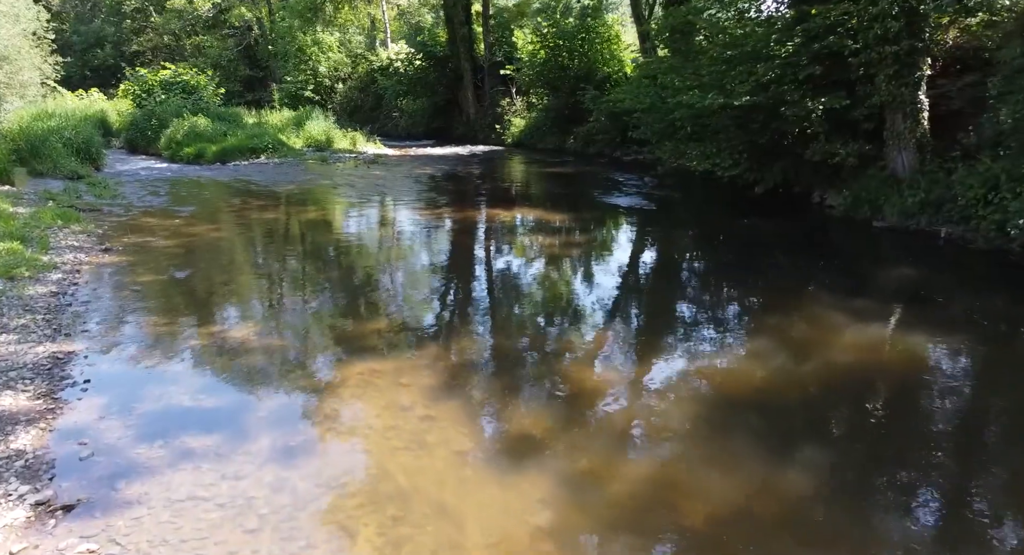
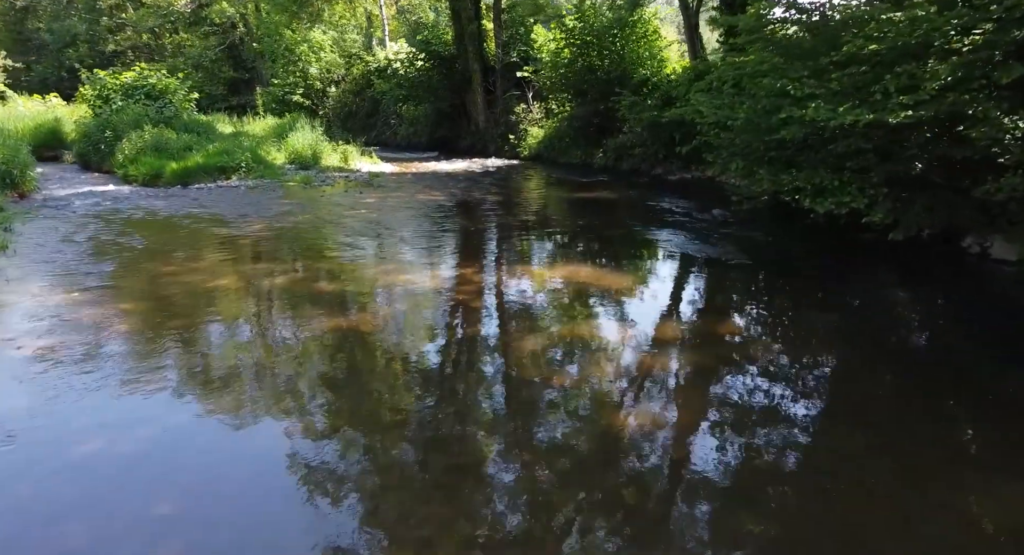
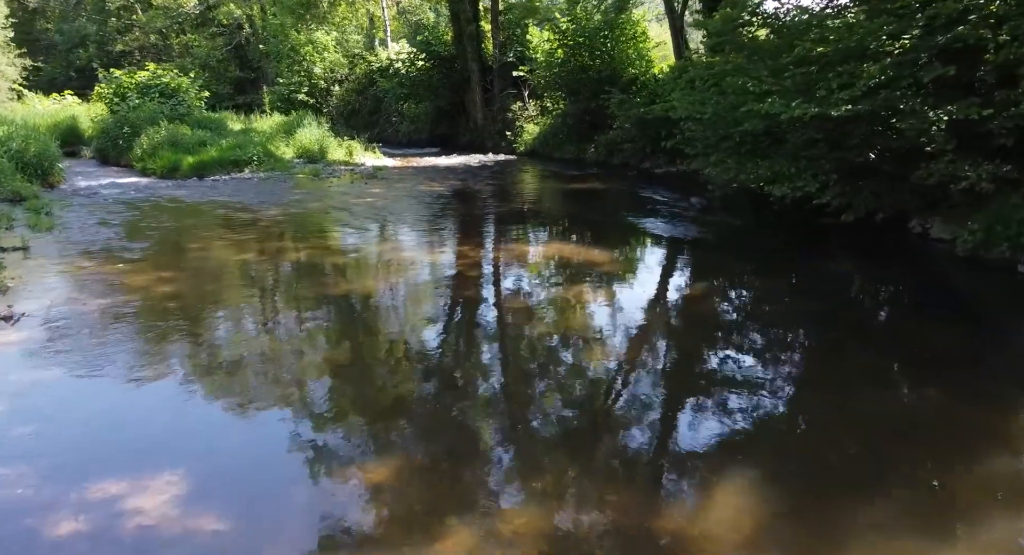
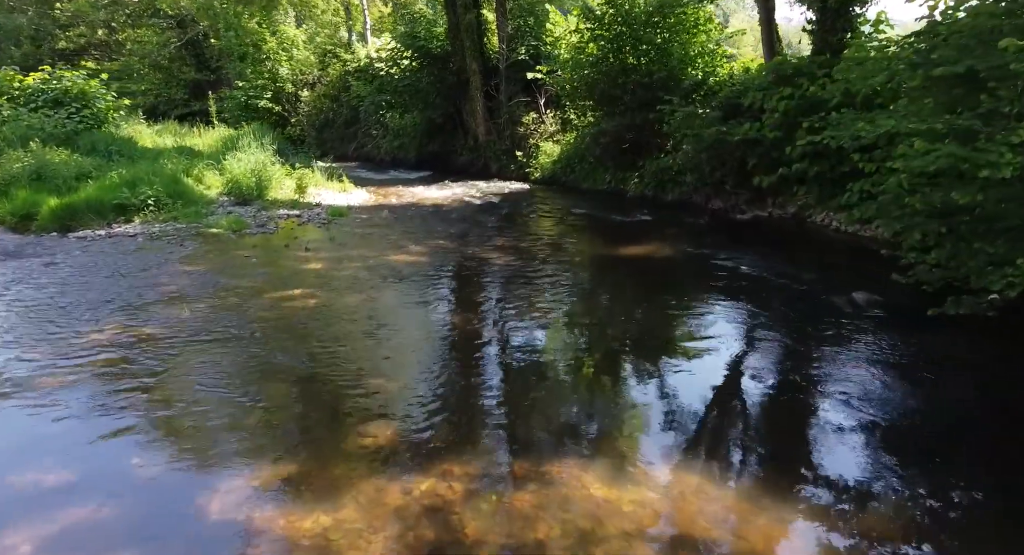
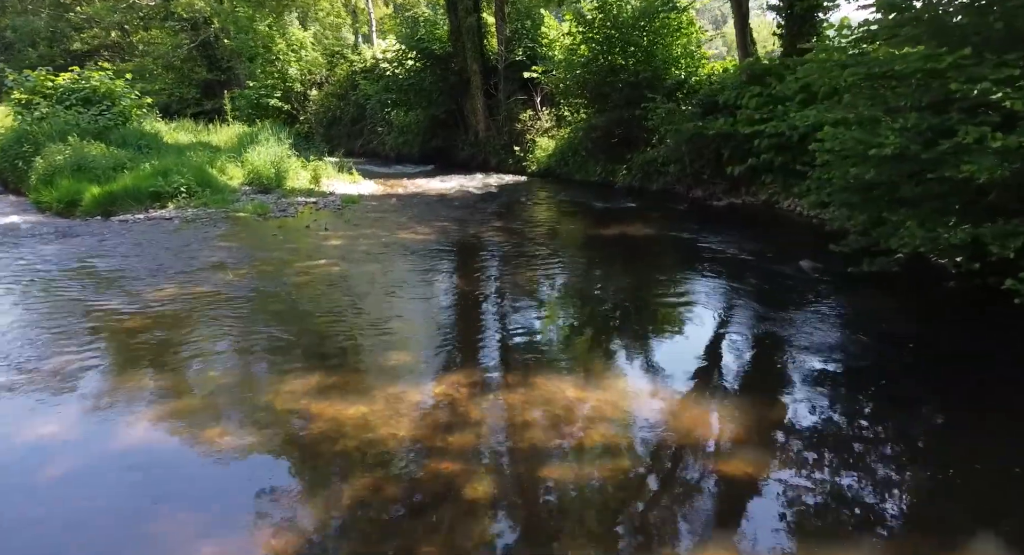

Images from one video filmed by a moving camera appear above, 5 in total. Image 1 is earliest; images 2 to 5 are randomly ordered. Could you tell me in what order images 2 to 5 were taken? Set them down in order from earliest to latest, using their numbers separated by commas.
3, 2, 5, 4
